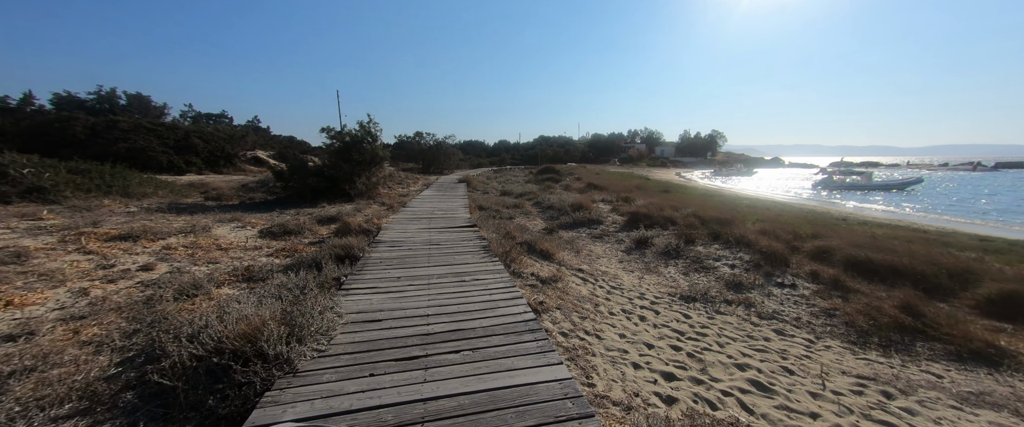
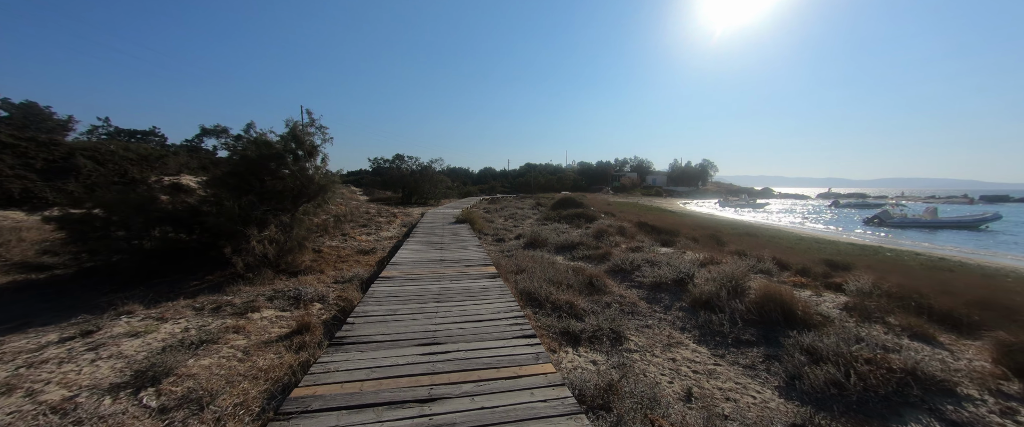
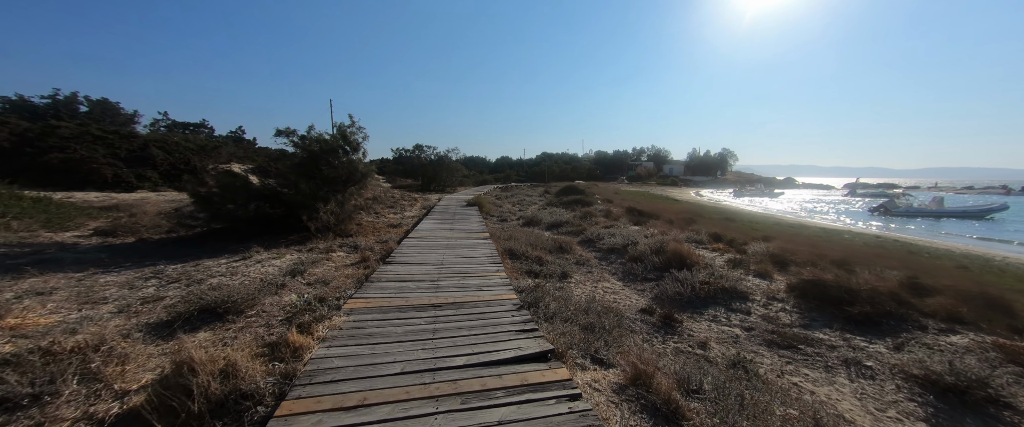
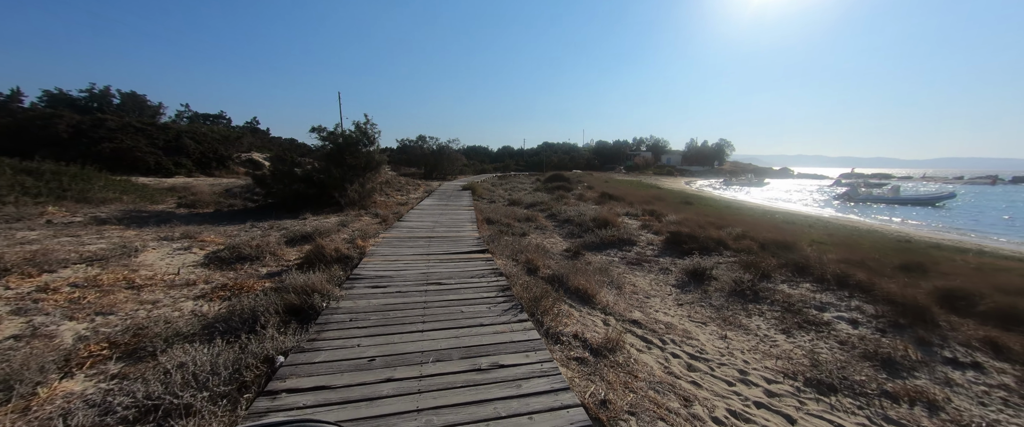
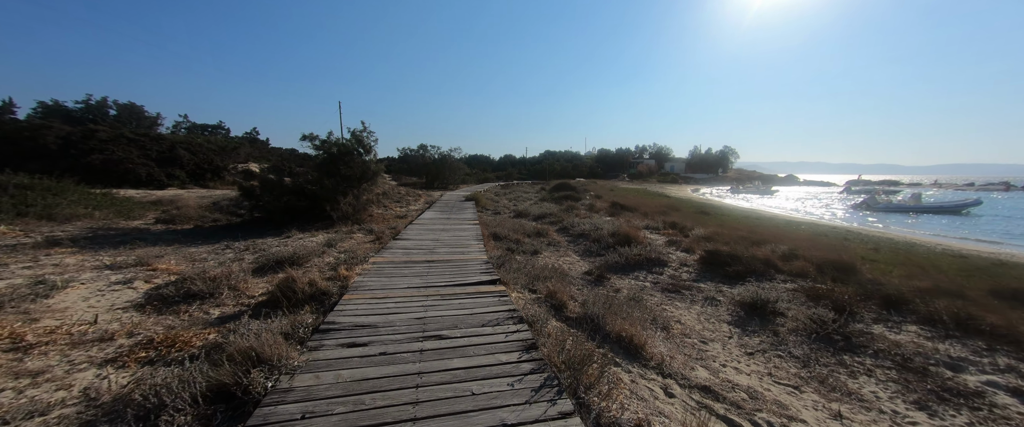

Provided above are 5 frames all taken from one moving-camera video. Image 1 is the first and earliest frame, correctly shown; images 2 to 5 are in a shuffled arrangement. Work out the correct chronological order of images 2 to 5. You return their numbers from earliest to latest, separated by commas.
4, 5, 3, 2
